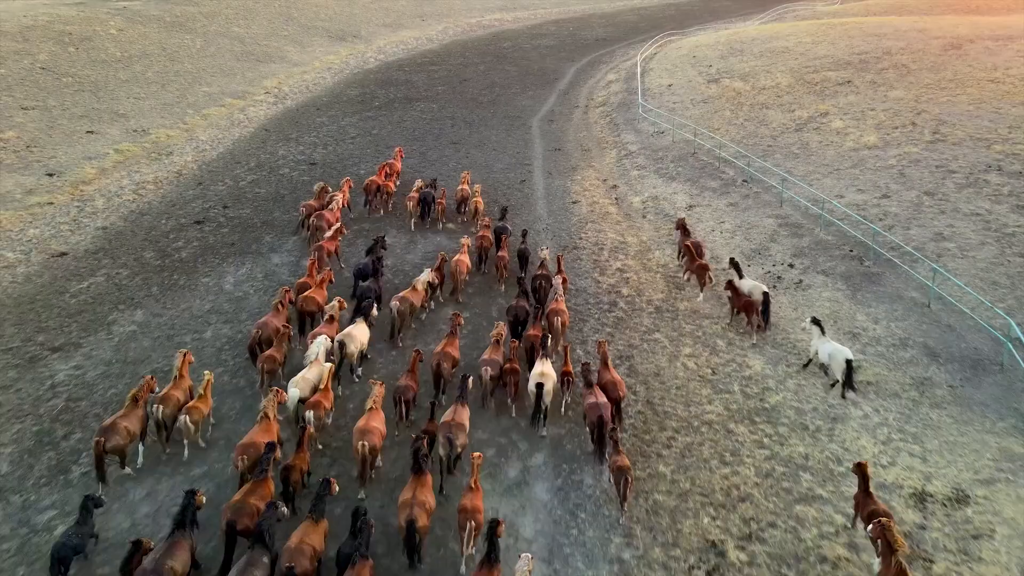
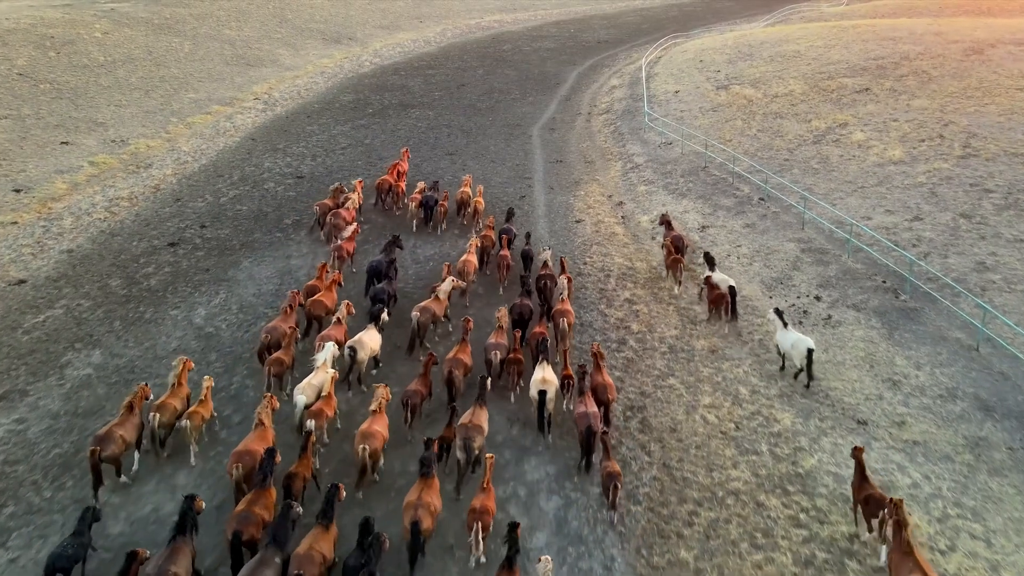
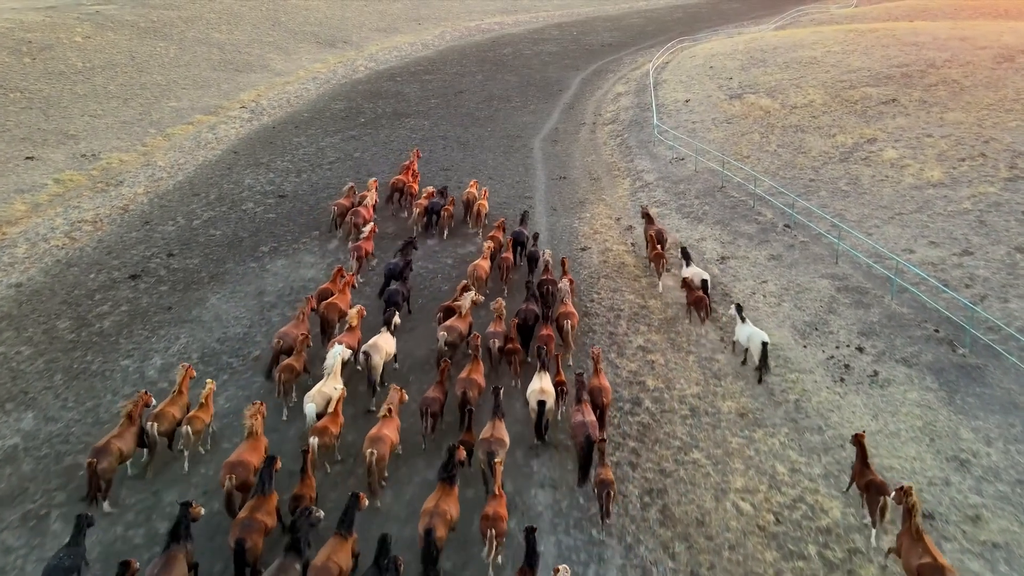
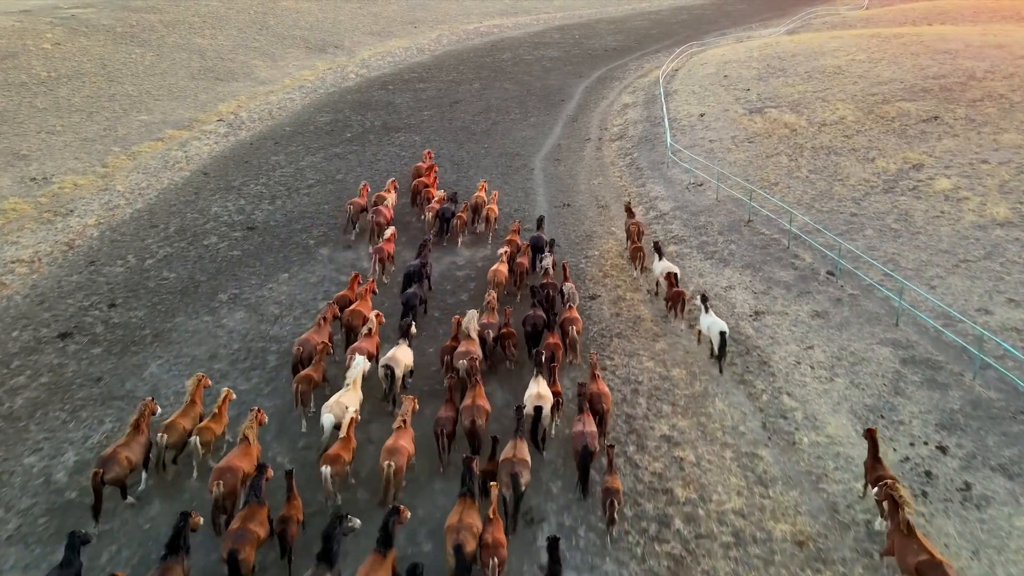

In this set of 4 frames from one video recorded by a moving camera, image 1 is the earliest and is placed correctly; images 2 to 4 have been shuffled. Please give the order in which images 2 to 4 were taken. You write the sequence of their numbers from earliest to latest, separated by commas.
2, 3, 4
